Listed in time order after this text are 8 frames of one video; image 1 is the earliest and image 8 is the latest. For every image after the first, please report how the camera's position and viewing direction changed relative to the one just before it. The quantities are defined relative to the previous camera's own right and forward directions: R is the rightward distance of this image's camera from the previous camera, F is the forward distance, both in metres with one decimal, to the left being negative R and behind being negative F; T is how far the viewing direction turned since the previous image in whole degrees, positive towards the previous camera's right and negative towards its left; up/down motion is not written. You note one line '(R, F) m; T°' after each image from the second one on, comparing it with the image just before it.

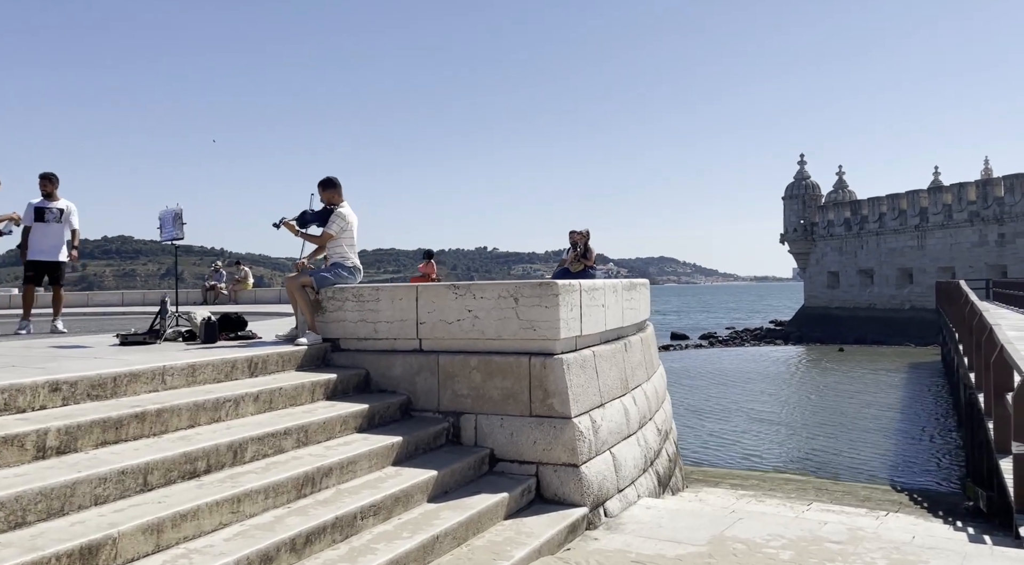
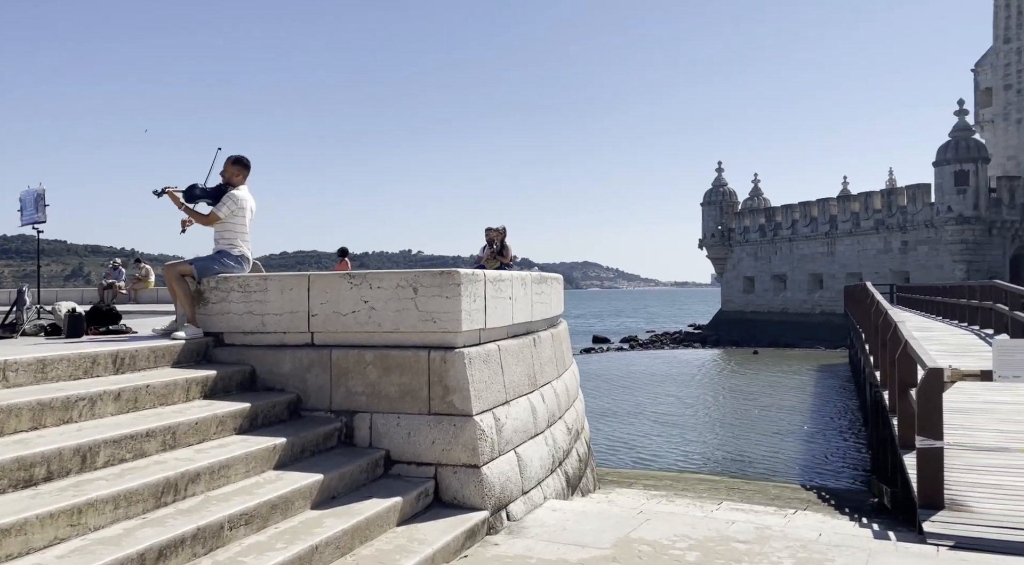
(+0.1, +0.2) m; +5°
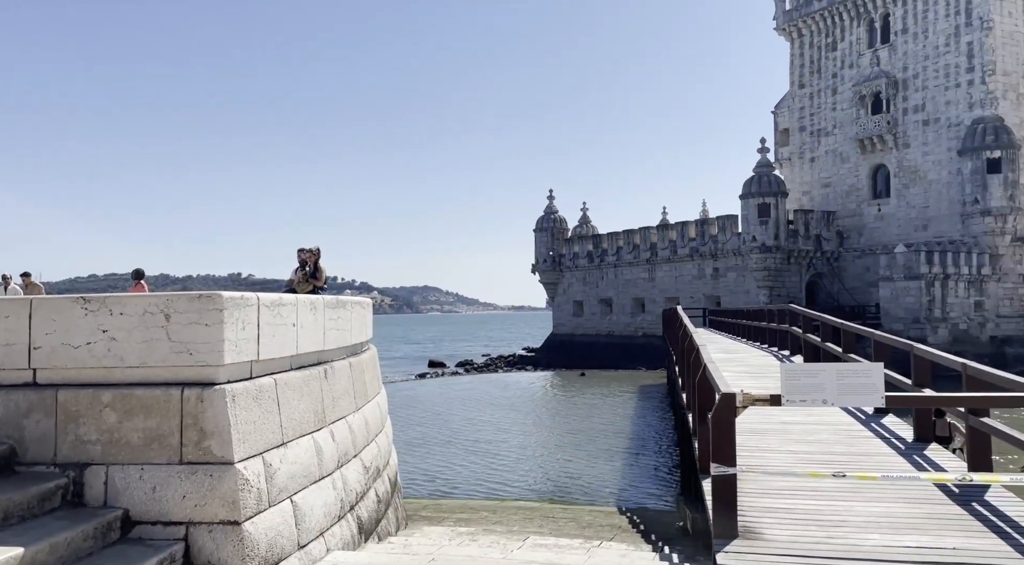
(+0.3, +0.4) m; +11°
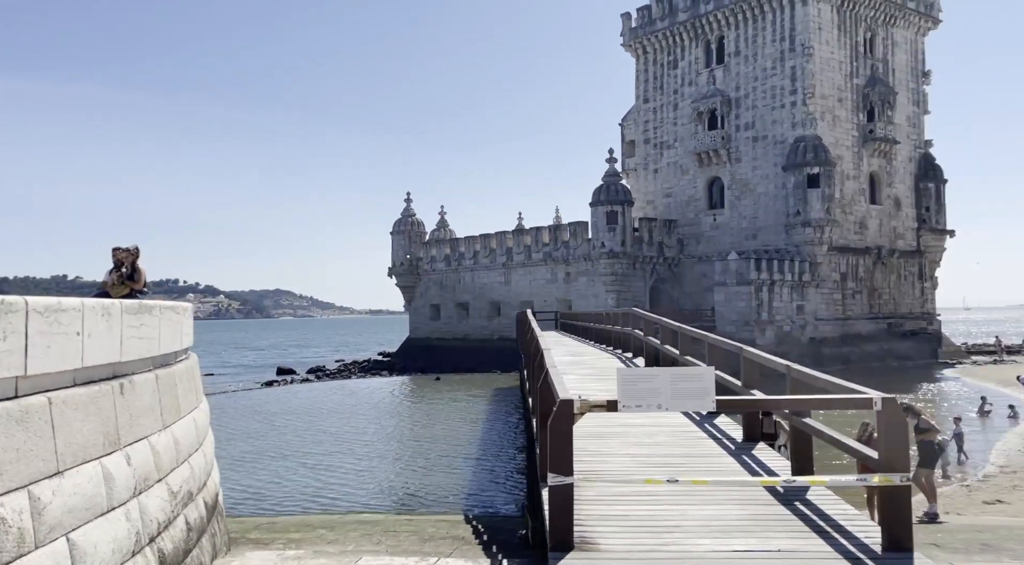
(+0.2, +0.3) m; +10°
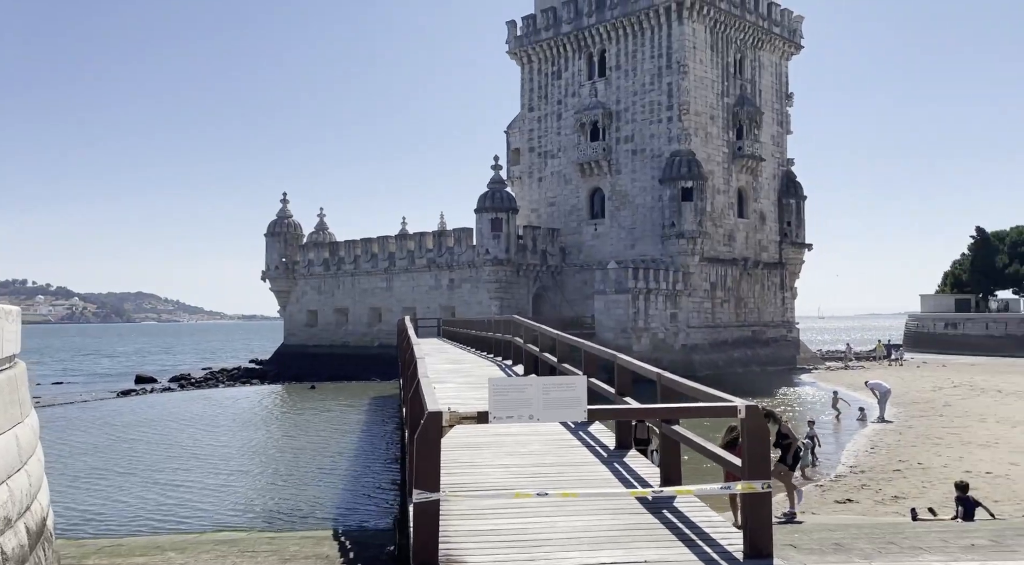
(+0.1, +0.2) m; +8°
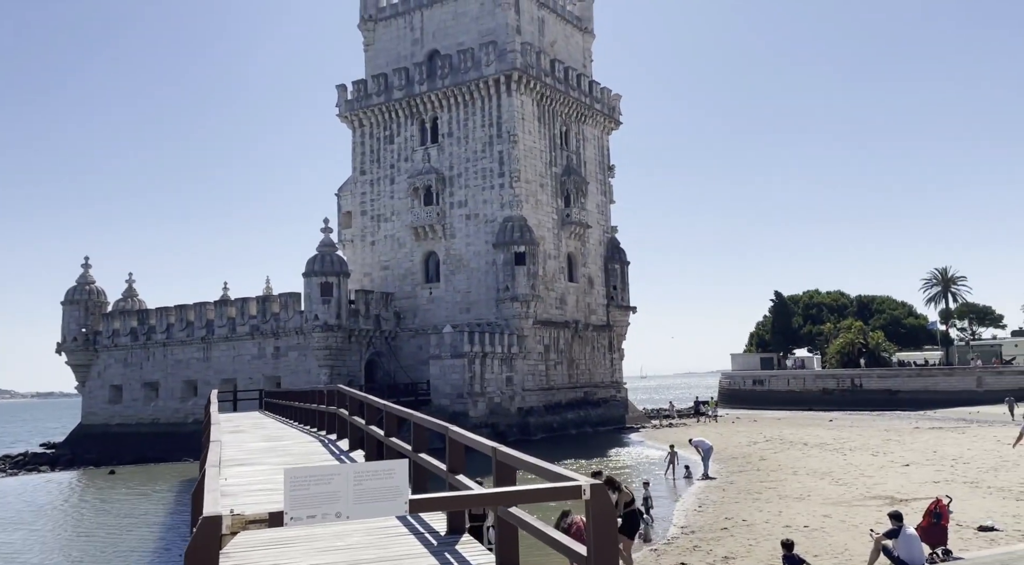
(+0.1, +0.6) m; +11°
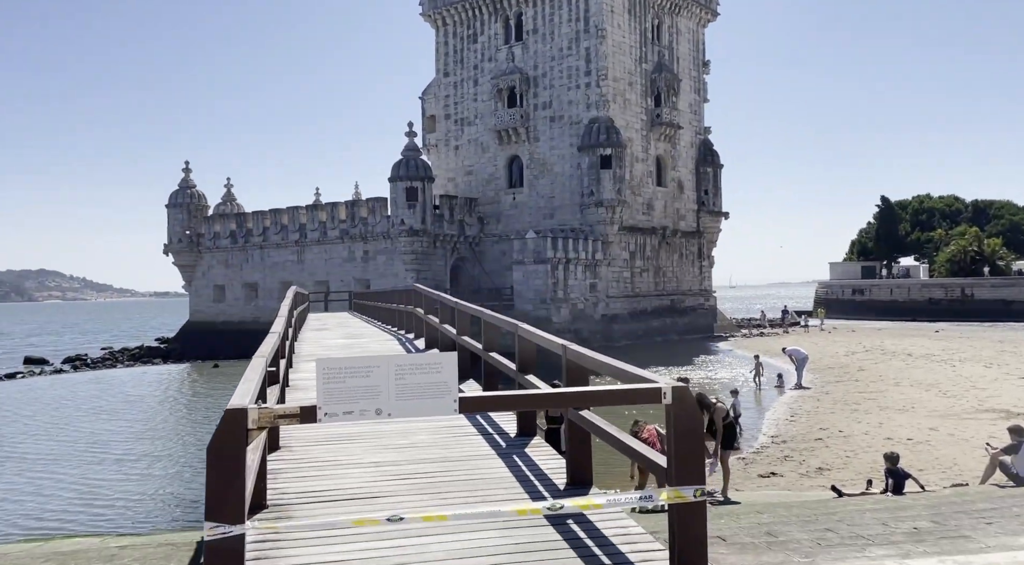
(+0.1, +1.0) m; -6°
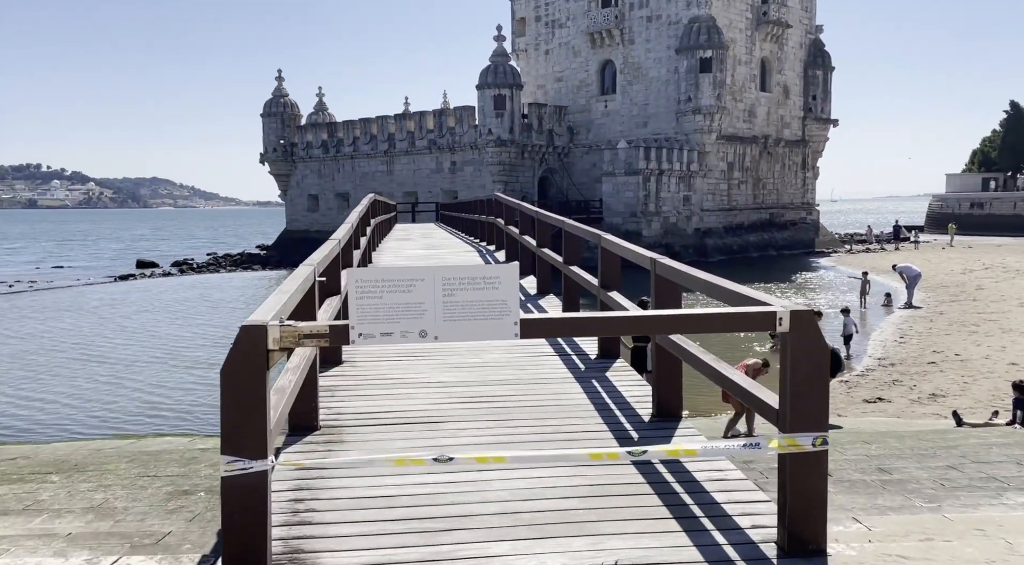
(+0.1, +0.9) m; -6°
